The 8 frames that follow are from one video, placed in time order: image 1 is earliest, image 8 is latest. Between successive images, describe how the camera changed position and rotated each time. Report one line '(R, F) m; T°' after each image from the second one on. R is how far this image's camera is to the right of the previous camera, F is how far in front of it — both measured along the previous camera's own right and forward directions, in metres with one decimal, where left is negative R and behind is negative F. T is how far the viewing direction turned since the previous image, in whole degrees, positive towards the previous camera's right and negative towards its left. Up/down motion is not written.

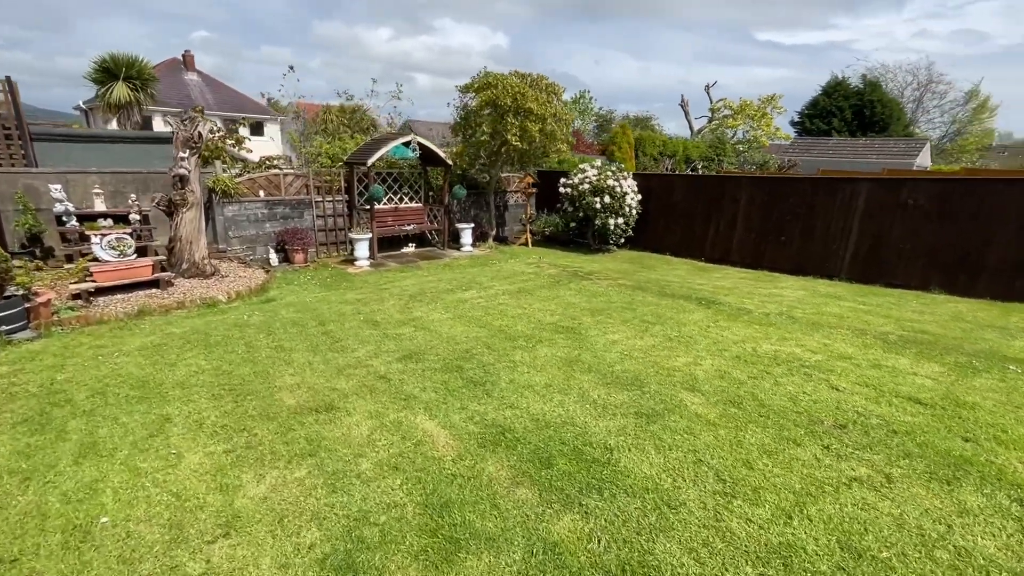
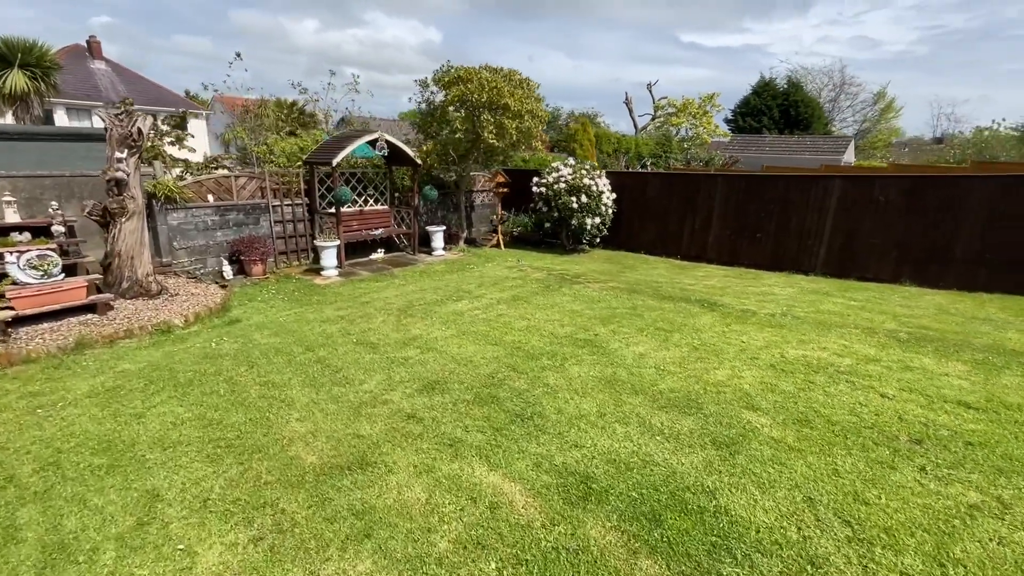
(-0.7, +0.5) m; +7°
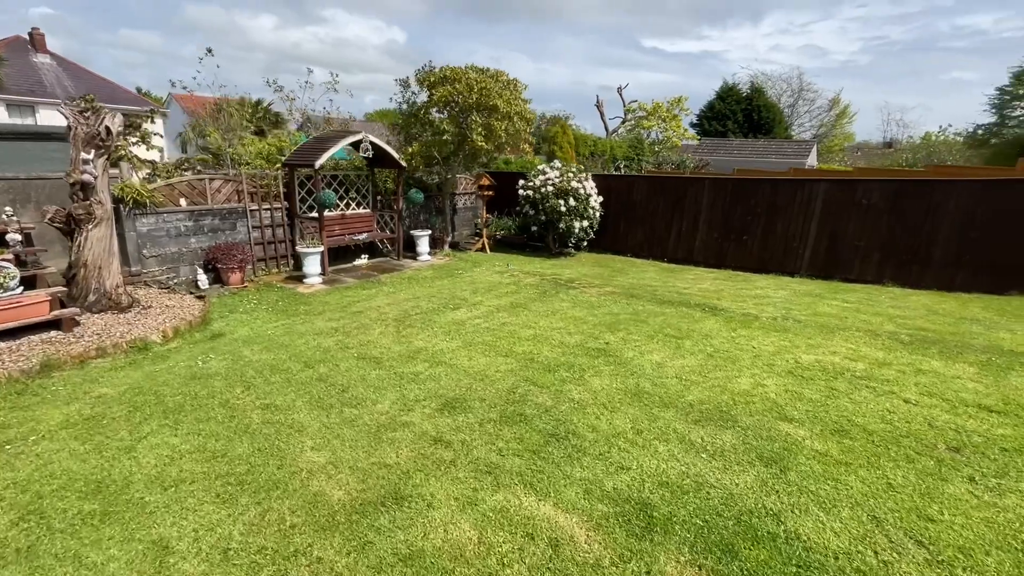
(-0.4, +0.2) m; +4°
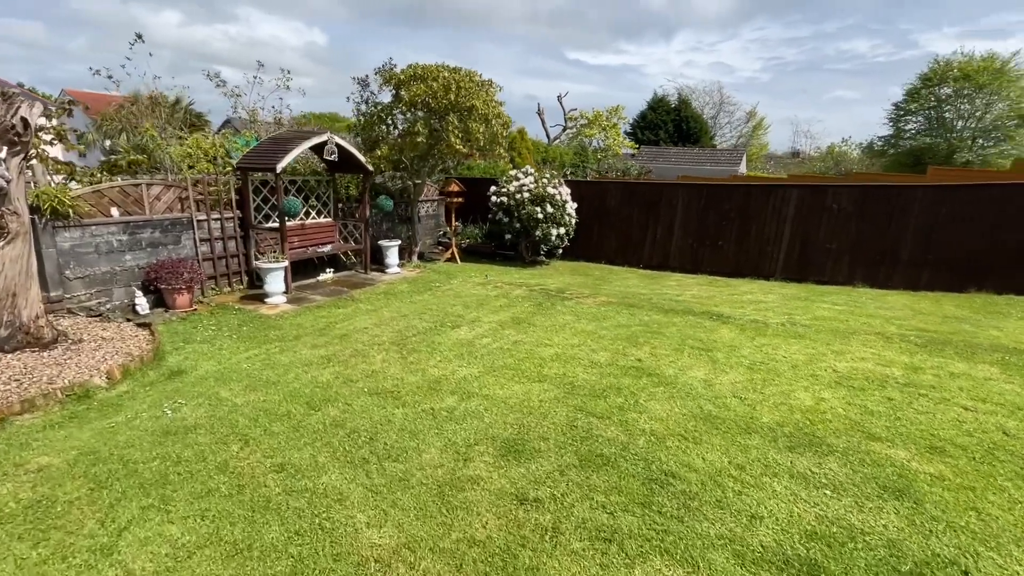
(-0.8, +0.5) m; +8°
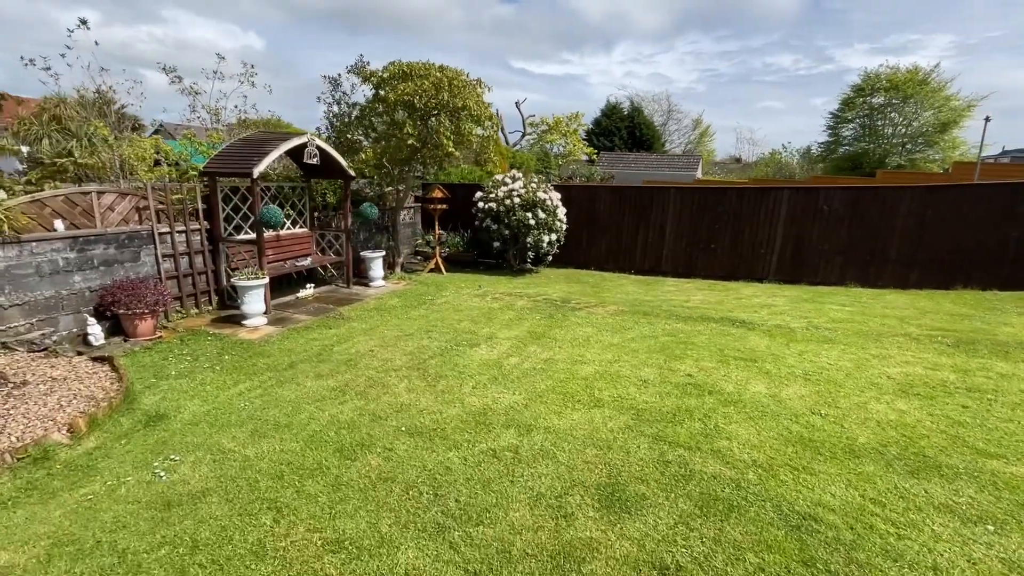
(-0.7, +0.5) m; +6°
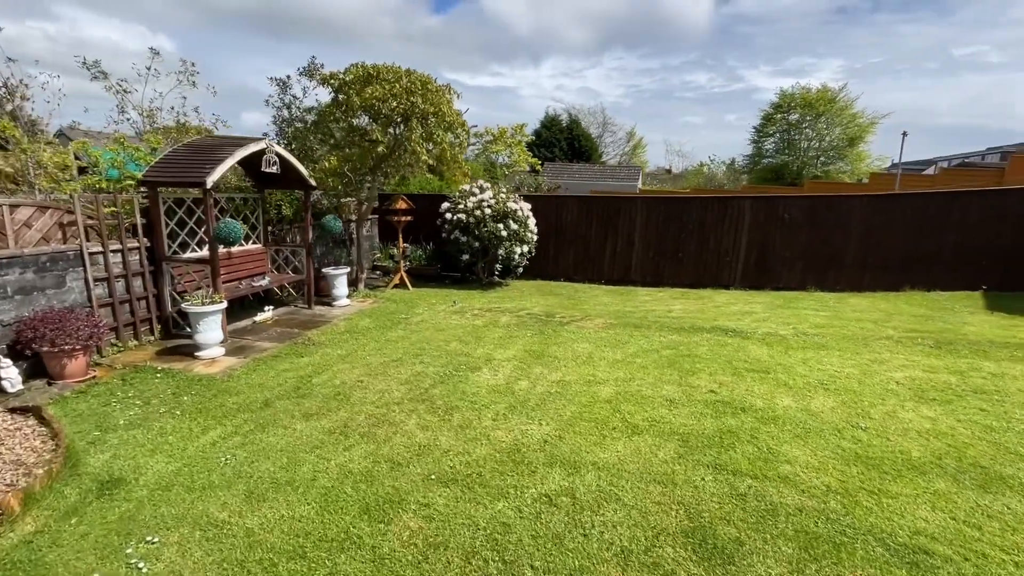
(-0.6, +0.4) m; +7°
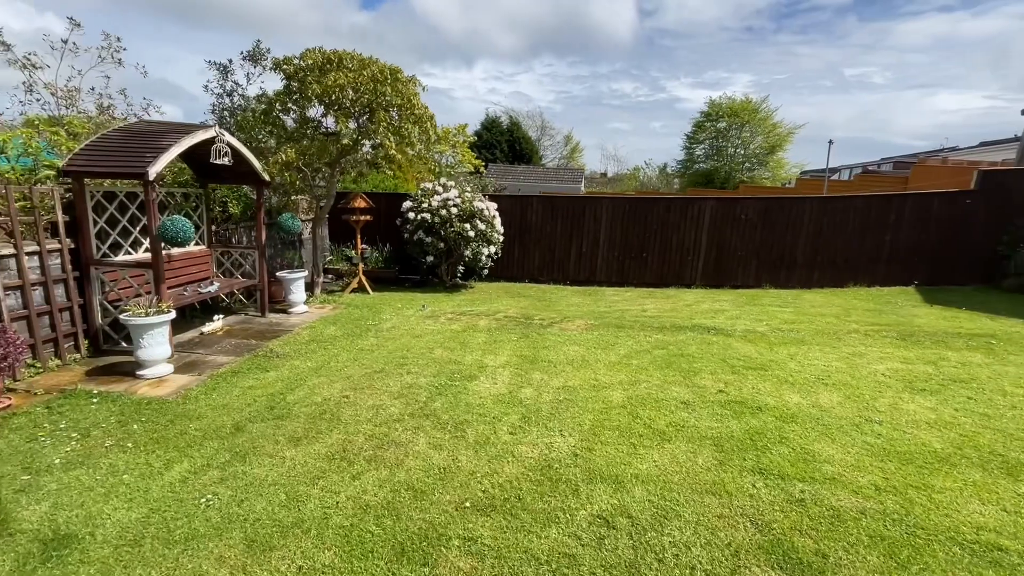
(-0.5, +0.3) m; +7°
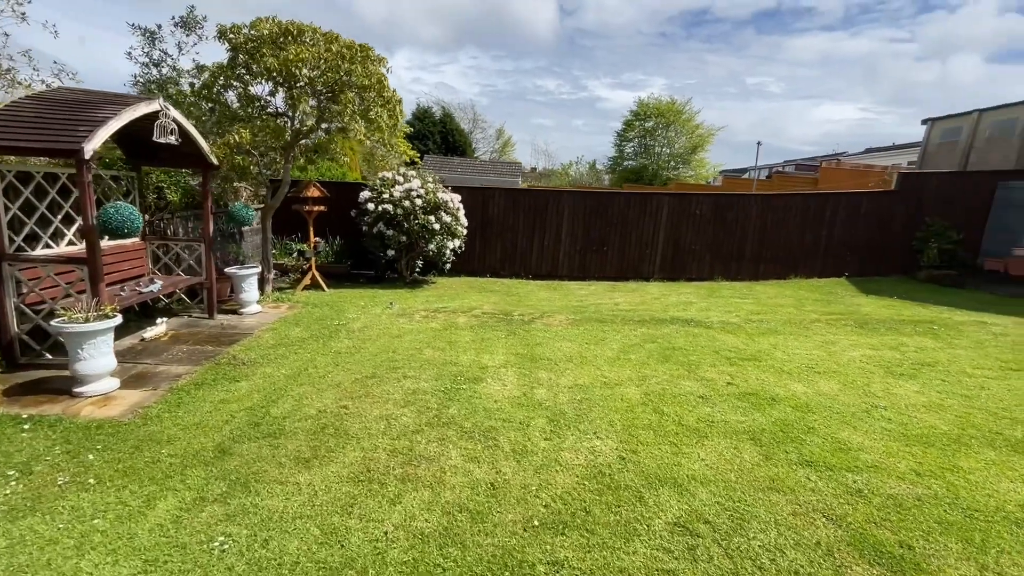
(-0.6, +0.3) m; +9°
